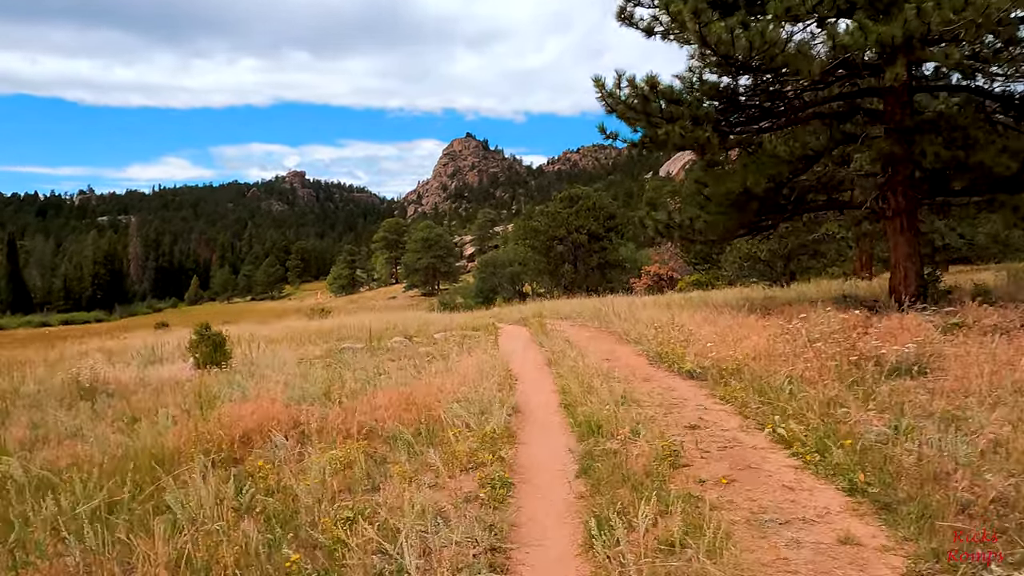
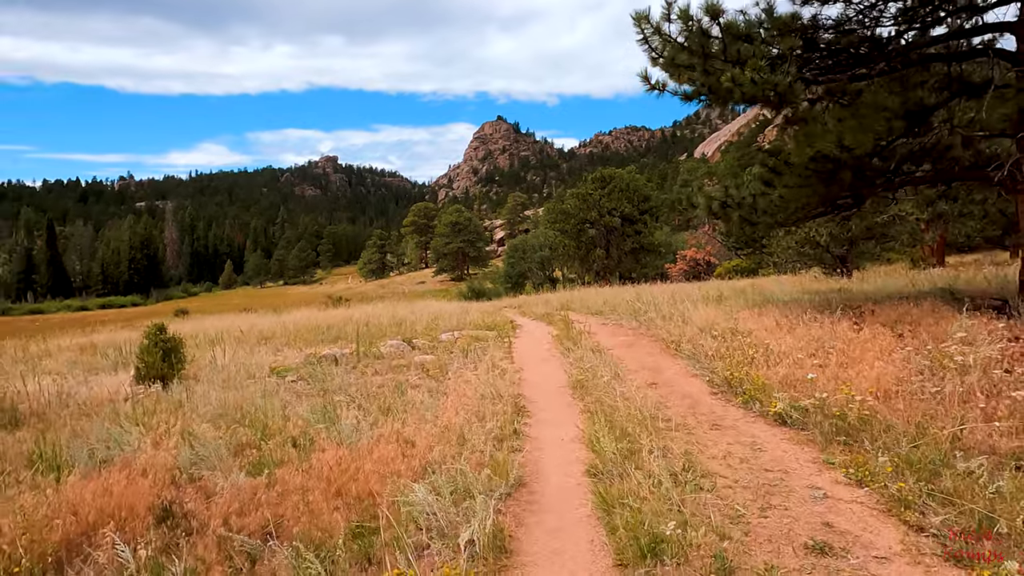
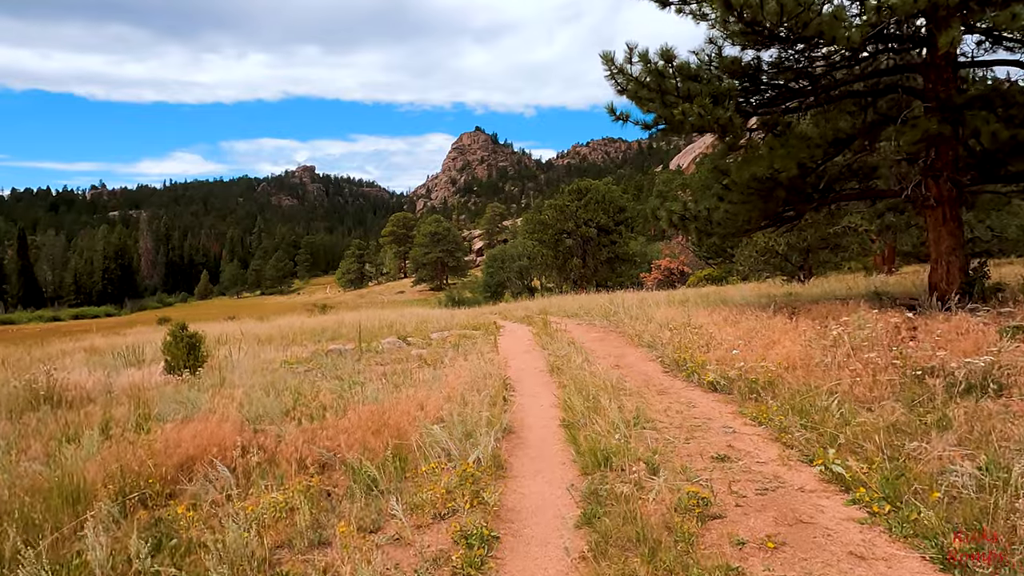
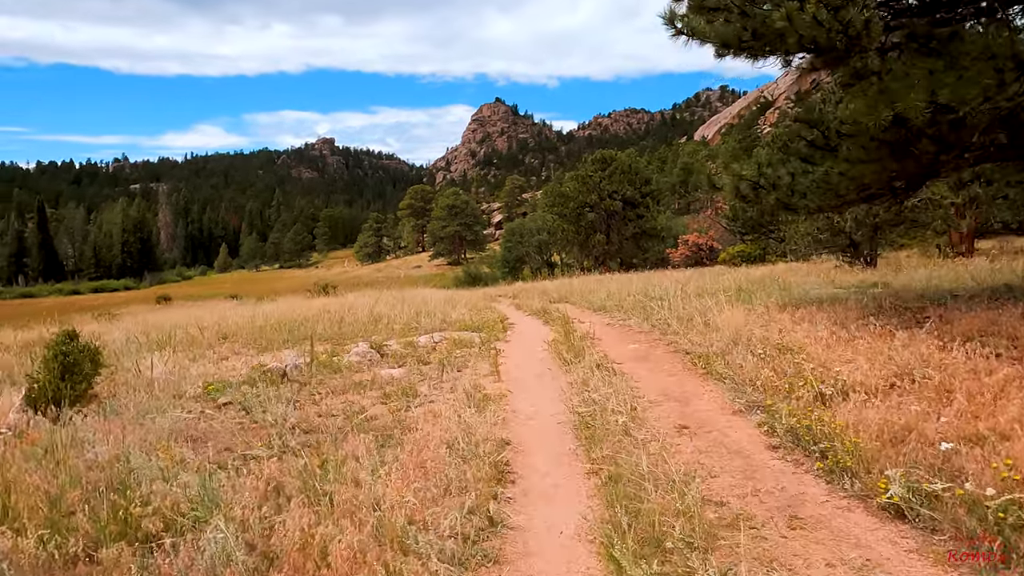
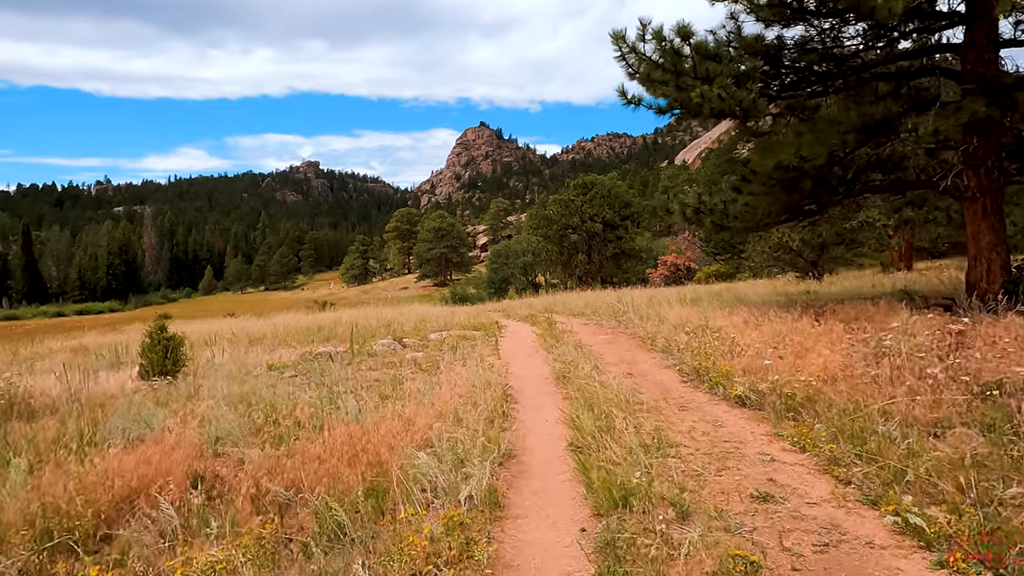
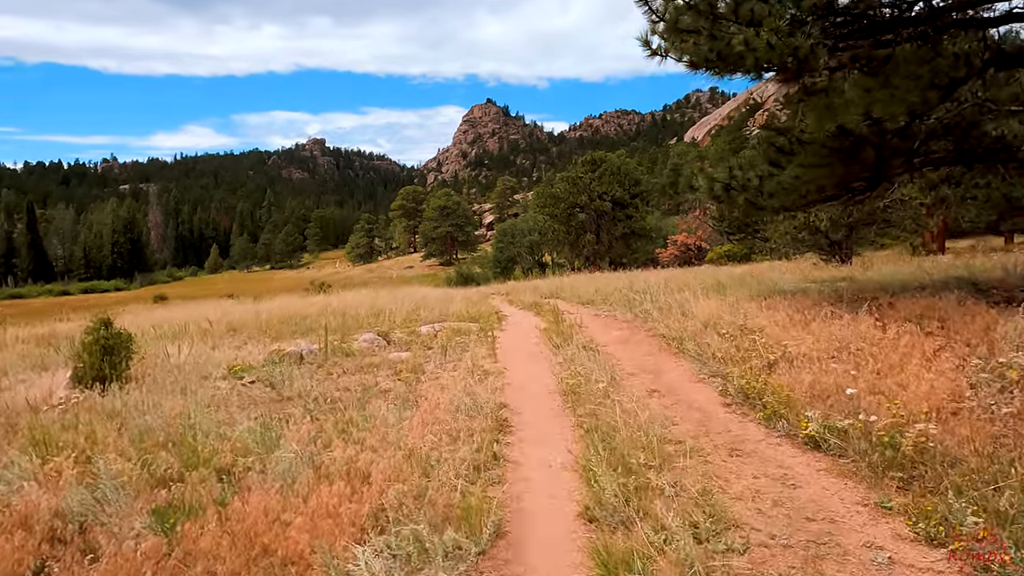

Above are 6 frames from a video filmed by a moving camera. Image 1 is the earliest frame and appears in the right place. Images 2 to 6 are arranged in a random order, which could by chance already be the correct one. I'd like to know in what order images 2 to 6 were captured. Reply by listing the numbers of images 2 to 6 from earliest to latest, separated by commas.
3, 5, 2, 6, 4
